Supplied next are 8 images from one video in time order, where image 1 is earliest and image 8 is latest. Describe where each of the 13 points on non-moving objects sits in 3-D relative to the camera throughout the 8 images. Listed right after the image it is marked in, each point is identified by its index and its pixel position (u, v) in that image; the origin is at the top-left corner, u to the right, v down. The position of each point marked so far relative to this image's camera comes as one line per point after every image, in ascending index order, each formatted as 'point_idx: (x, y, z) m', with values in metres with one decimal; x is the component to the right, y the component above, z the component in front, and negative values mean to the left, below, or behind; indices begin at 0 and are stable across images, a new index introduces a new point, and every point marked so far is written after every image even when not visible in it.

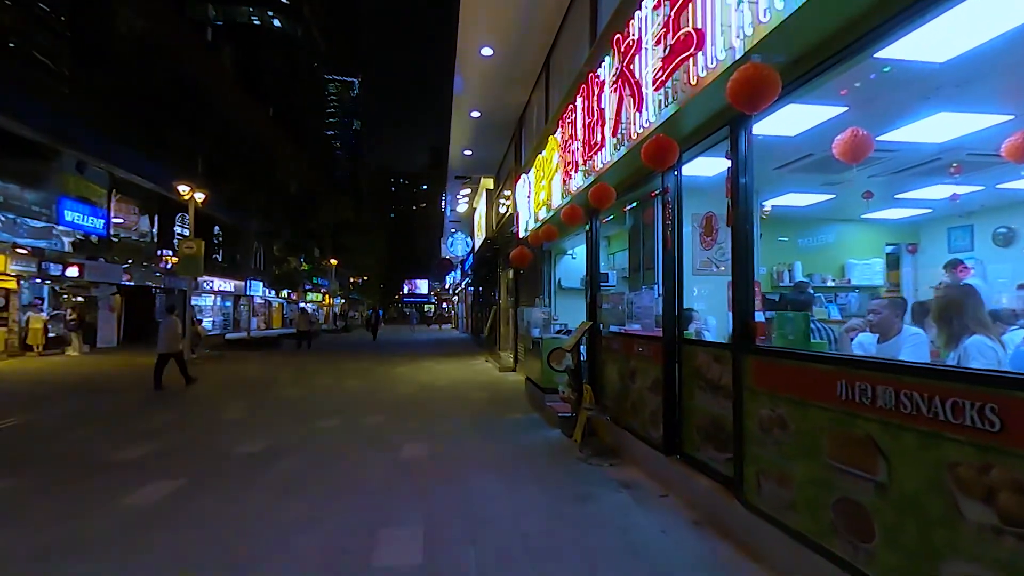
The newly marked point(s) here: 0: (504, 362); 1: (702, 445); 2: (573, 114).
0: (-0.2, -2.0, +15.1) m
1: (+1.6, -1.3, +4.6) m
2: (+0.7, +2.1, +6.7) m
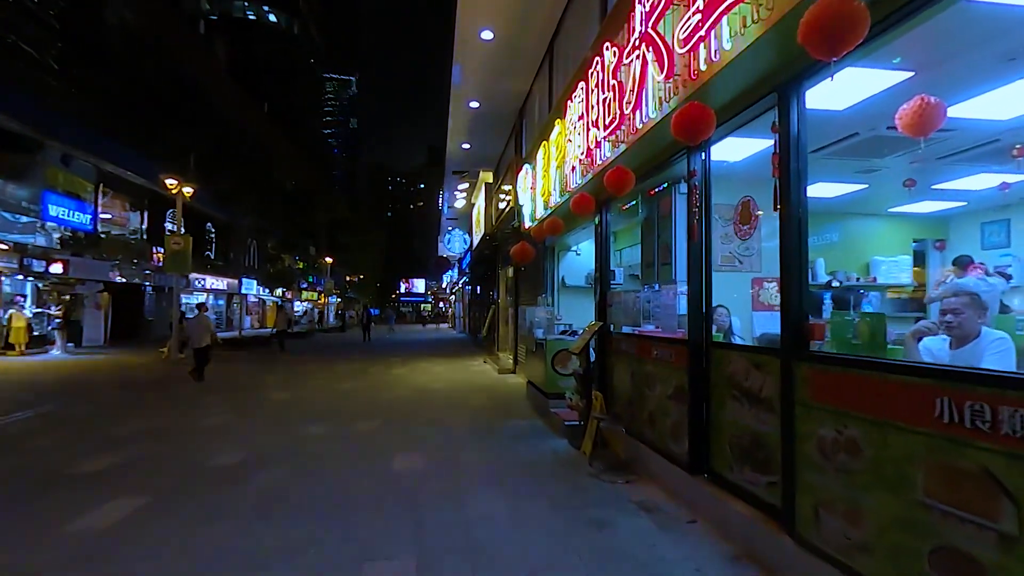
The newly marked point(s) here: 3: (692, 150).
0: (-0.2, -2.0, +14.5) m
1: (+1.6, -1.3, +4.0) m
2: (+0.8, +2.2, +6.1) m
3: (+1.5, +1.2, +4.6) m
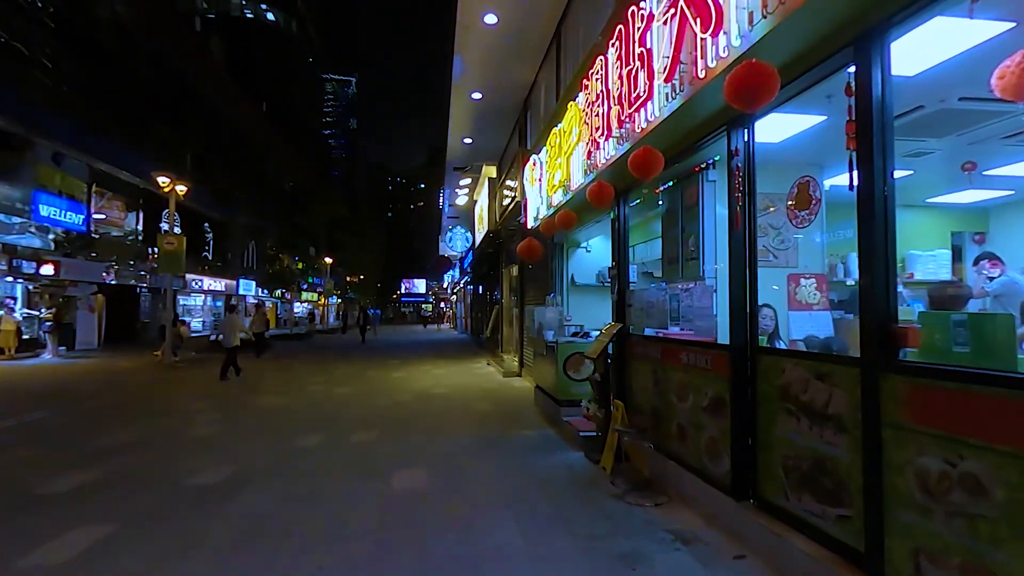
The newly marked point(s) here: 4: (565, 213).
0: (-0.1, -2.0, +13.9) m
1: (+1.7, -1.3, +3.4) m
2: (+0.8, +2.2, +5.5) m
3: (+1.6, +1.2, +4.0) m
4: (+0.7, +1.0, +7.0) m
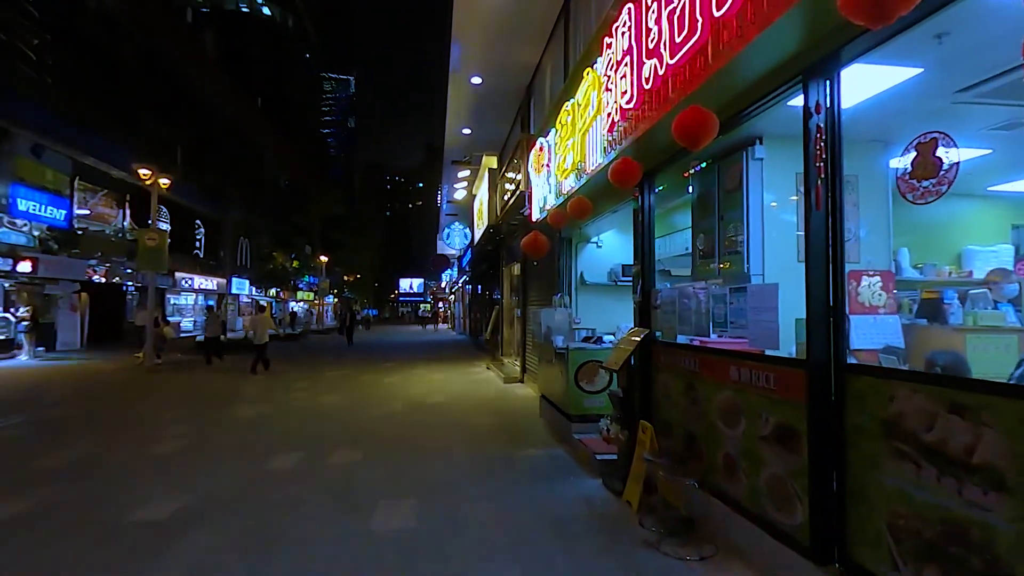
0: (-0.1, -1.9, +13.0) m
1: (+1.8, -1.2, +2.5) m
2: (+0.9, +2.2, +4.6) m
3: (+1.7, +1.2, +3.1) m
4: (+0.8, +1.0, +6.1) m
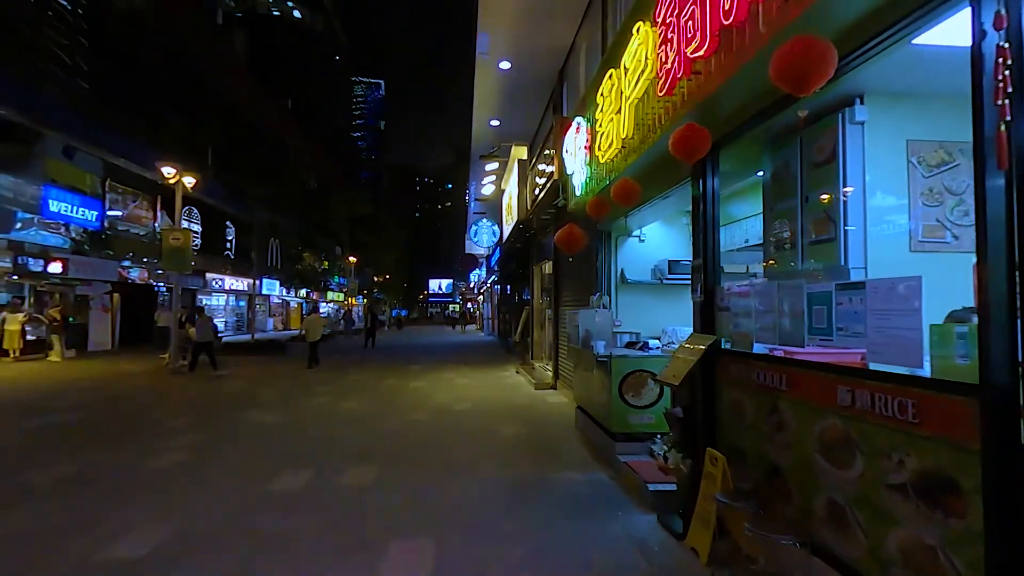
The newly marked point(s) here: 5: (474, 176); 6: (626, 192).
0: (+0.6, -1.9, +12.1) m
1: (+1.9, -1.2, +1.6) m
2: (+1.2, +2.2, +3.7) m
3: (+1.9, +1.2, +2.2) m
4: (+1.1, +1.0, +5.2) m
5: (-1.4, +4.0, +19.8) m
6: (+1.1, +0.9, +5.2) m
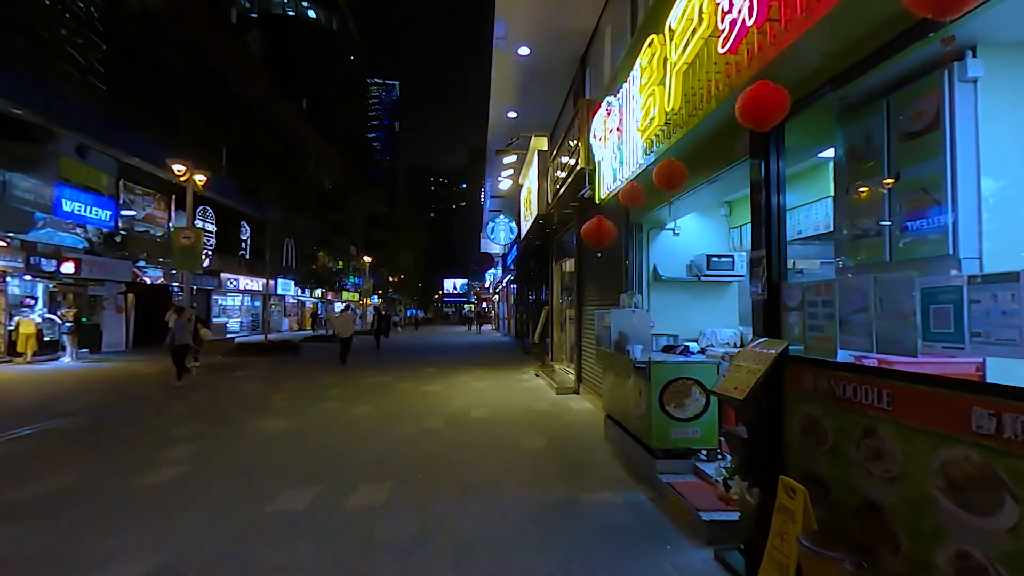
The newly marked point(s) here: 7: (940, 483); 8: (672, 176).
0: (+1.1, -1.9, +11.5) m
1: (+2.1, -1.2, +0.9) m
2: (+1.3, +2.3, +3.1) m
3: (+2.0, +1.2, +1.6) m
4: (+1.3, +1.0, +4.6) m
5: (-0.8, +4.0, +19.2) m
6: (+1.3, +0.9, +4.6) m
7: (+1.9, -0.9, +2.4) m
8: (+1.3, +0.9, +4.6) m
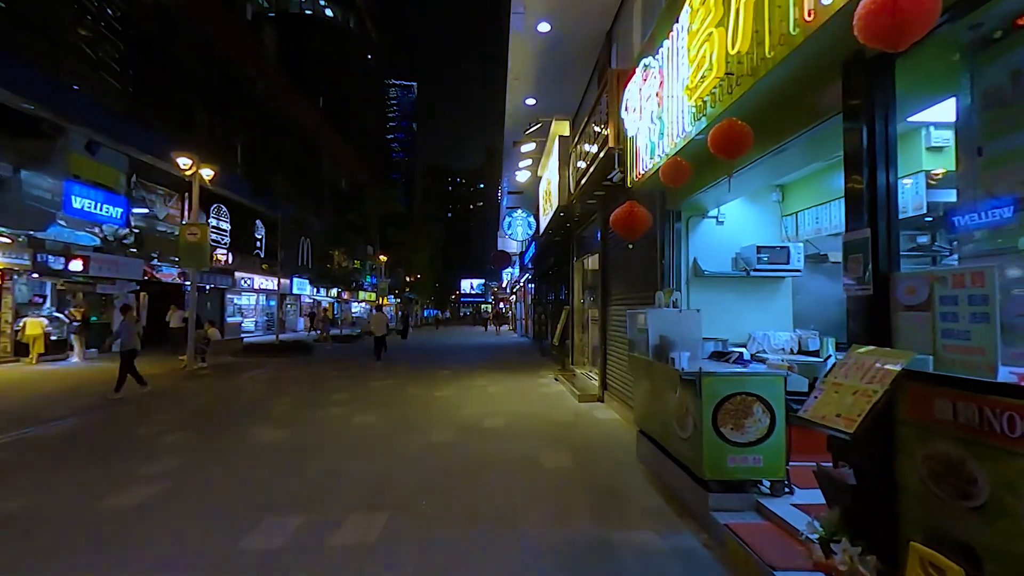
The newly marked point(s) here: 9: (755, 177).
0: (+1.4, -1.9, +10.6) m
1: (+2.1, -1.2, 0.0) m
2: (+1.4, +2.3, +2.2) m
3: (+2.0, +1.3, +0.6) m
4: (+1.5, +1.1, +3.7) m
5: (-0.2, +4.1, +18.4) m
6: (+1.5, +1.0, +3.6) m
7: (+1.9, -0.8, +1.5) m
8: (+1.5, +1.0, +3.6) m
9: (+2.4, +1.1, +5.3) m
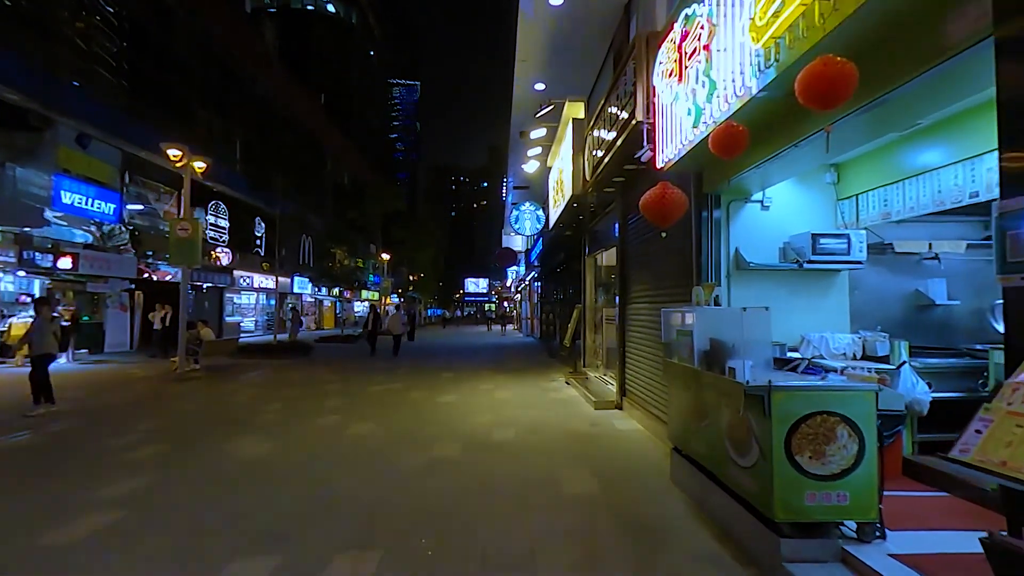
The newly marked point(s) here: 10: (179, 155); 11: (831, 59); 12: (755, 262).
0: (+1.6, -1.8, +9.8) m
1: (+2.2, -1.1, -0.9) m
2: (+1.5, +2.3, +1.3) m
3: (+2.1, +1.3, -0.2) m
4: (+1.6, +1.1, +2.8) m
5: (0.0, +4.1, +17.6) m
6: (+1.6, +1.0, +2.8) m
7: (+2.1, -0.8, +0.7) m
8: (+1.6, +1.0, +2.8) m
9: (+2.5, +1.1, +4.5) m
10: (-9.2, +3.7, +15.4) m
11: (+1.6, +1.1, +2.8) m
12: (+2.4, +0.2, +5.3) m
